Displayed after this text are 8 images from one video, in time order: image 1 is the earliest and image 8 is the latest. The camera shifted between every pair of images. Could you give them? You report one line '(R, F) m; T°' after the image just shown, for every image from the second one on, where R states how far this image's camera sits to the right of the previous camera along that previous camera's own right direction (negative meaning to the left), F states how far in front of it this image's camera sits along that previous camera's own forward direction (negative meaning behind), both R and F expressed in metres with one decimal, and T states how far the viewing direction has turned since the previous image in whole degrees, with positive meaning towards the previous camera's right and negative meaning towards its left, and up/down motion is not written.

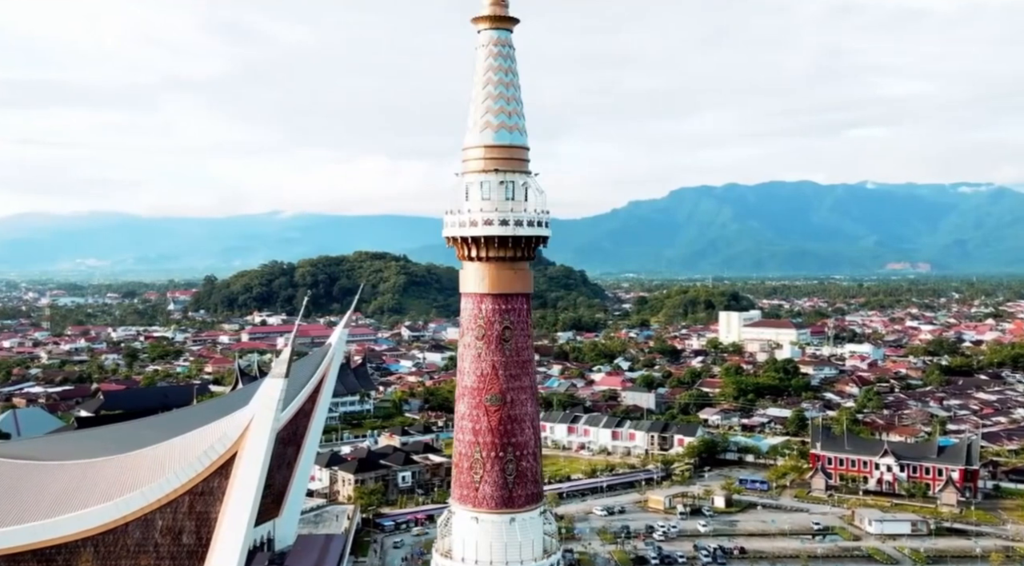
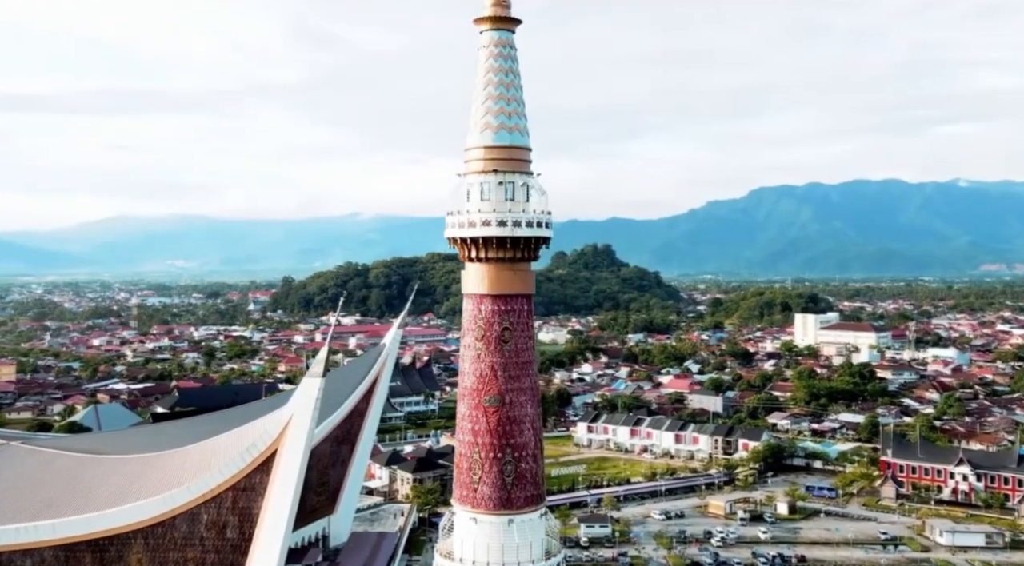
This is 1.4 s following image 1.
(+1.3, 0.0) m; -5°
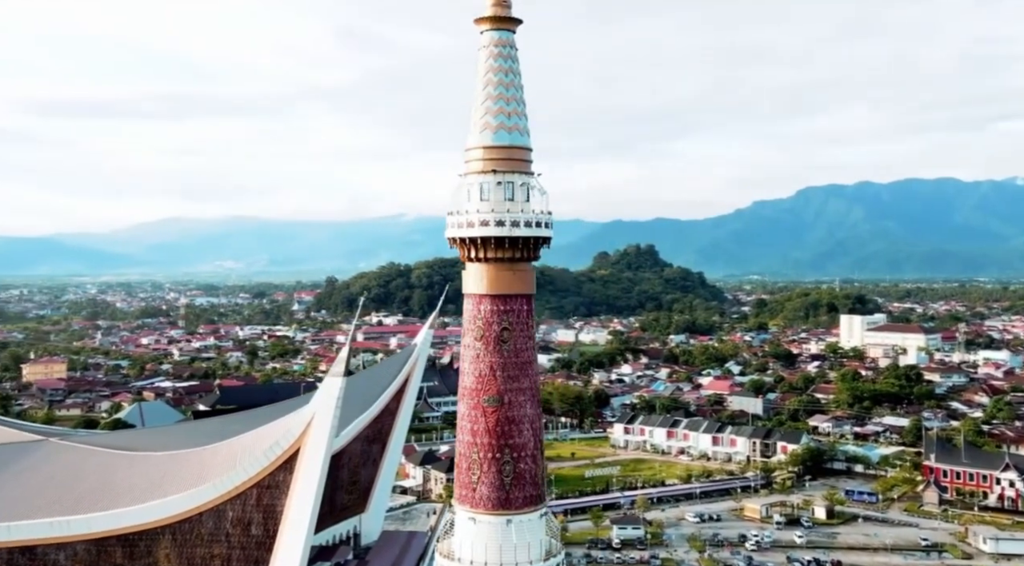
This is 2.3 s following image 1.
(+0.8, 0.0) m; -3°
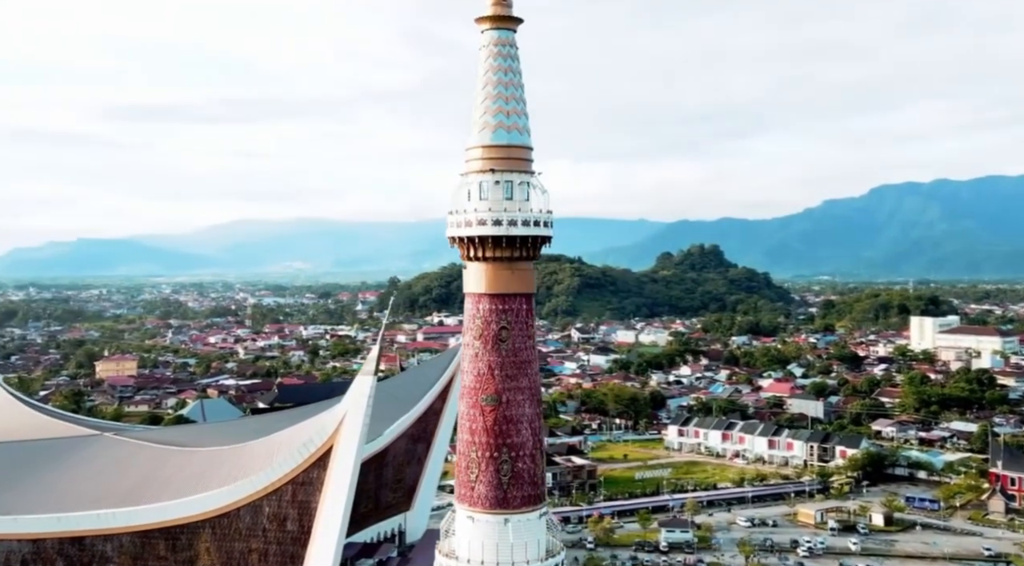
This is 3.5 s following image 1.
(+1.1, +0.1) m; -4°
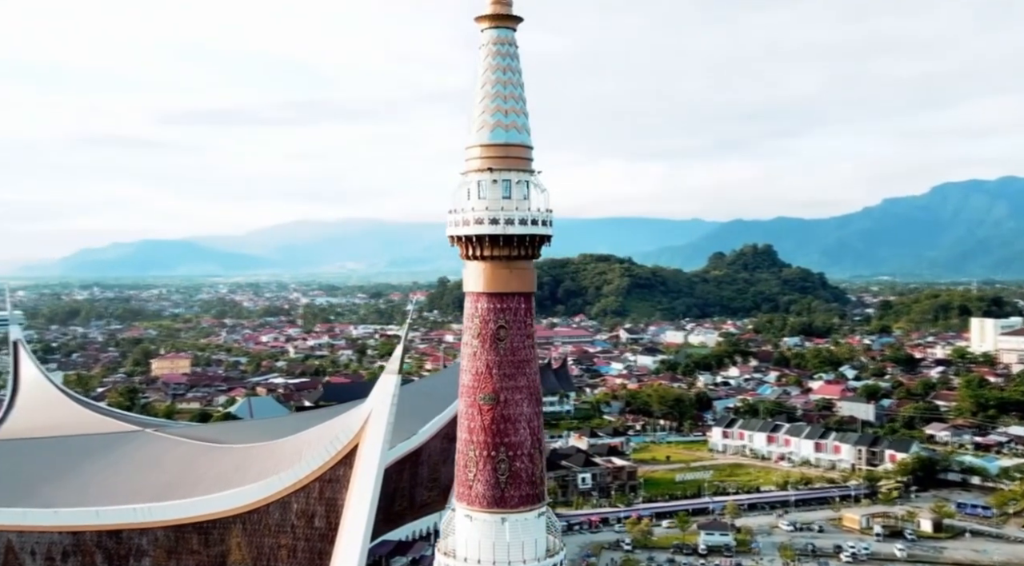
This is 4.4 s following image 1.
(+0.9, +0.1) m; -4°
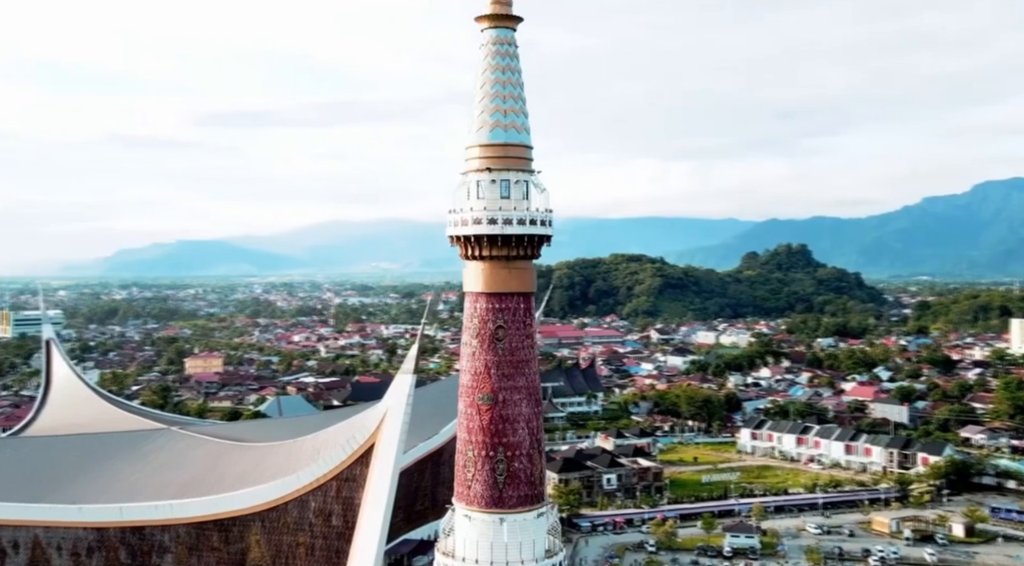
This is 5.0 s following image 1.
(+0.6, +0.1) m; -2°
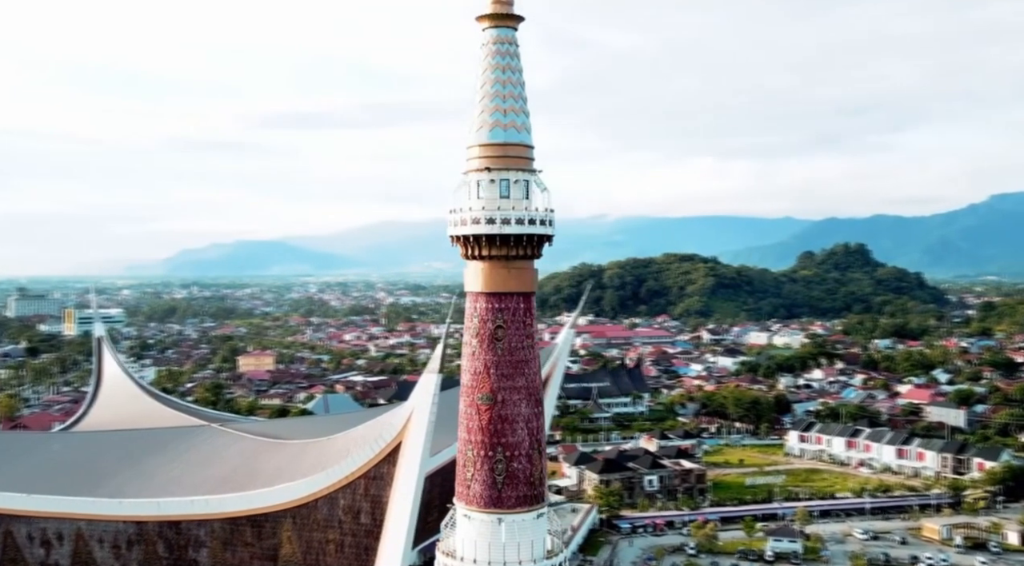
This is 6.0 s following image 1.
(+0.9, +0.1) m; -4°
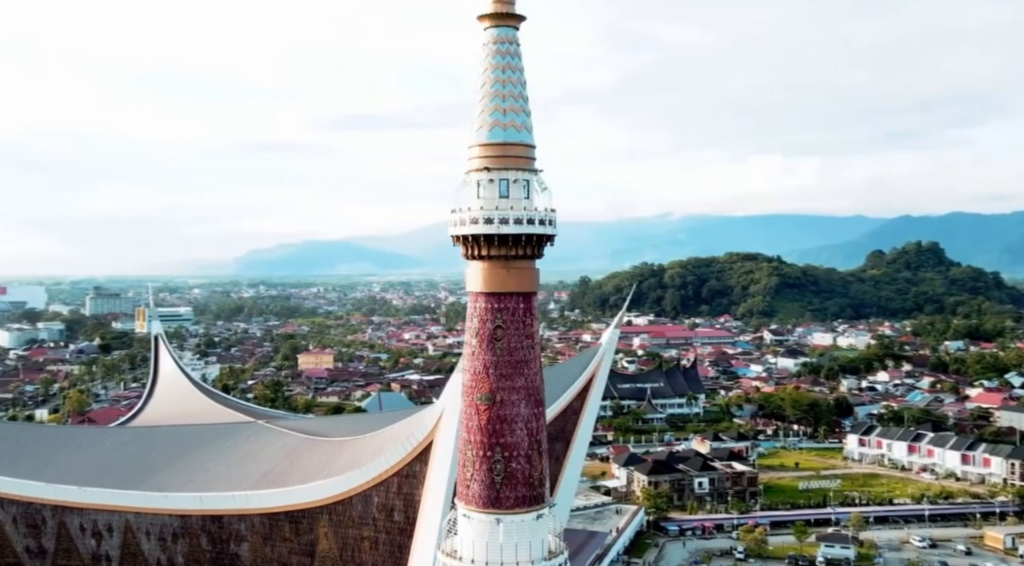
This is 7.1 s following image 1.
(+1.0, +0.2) m; -4°
